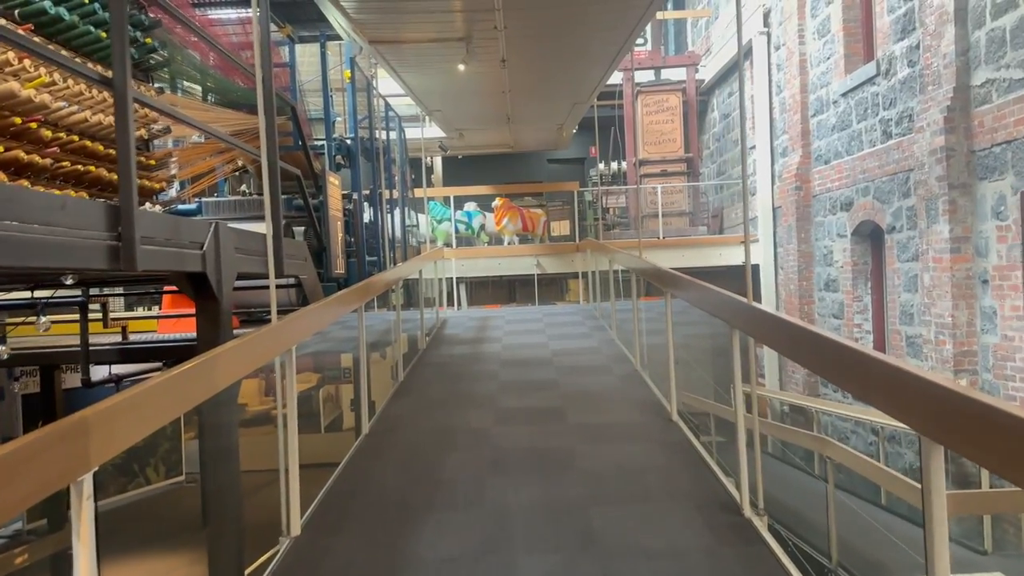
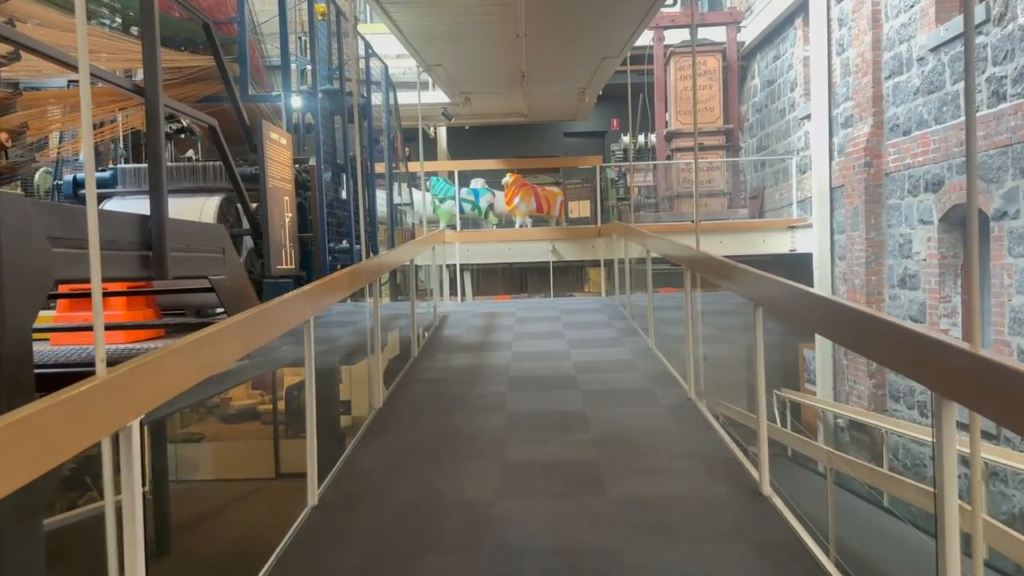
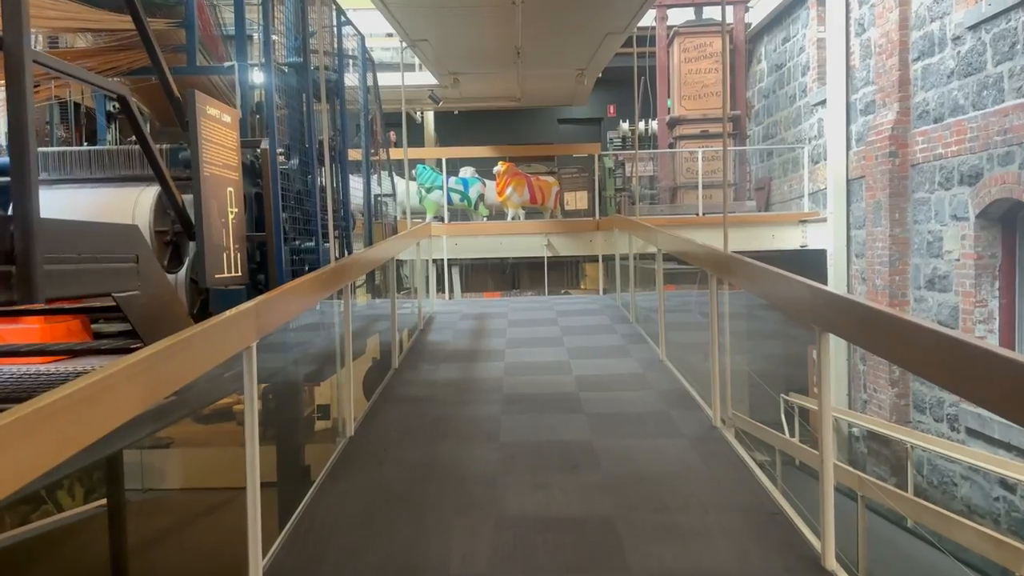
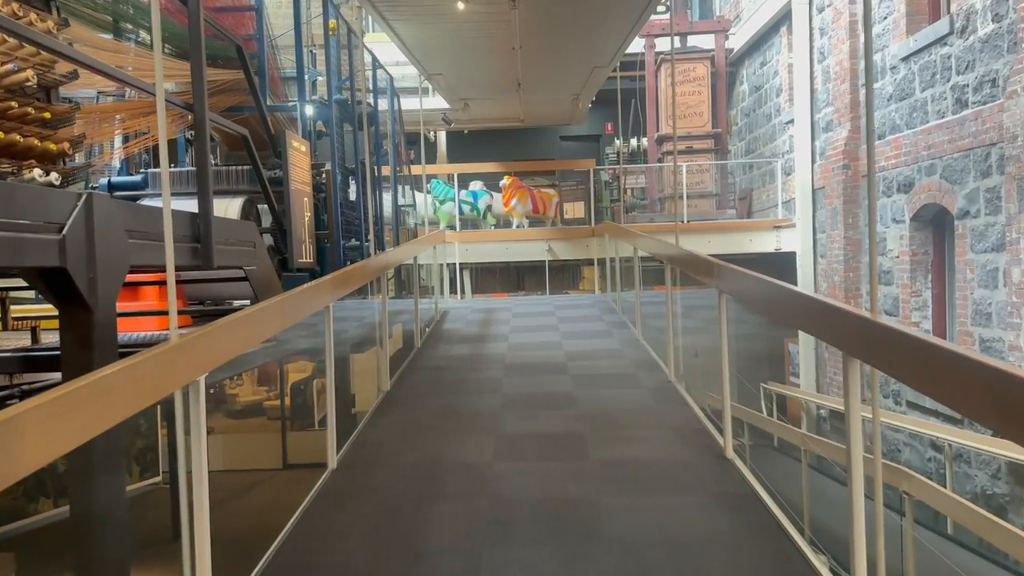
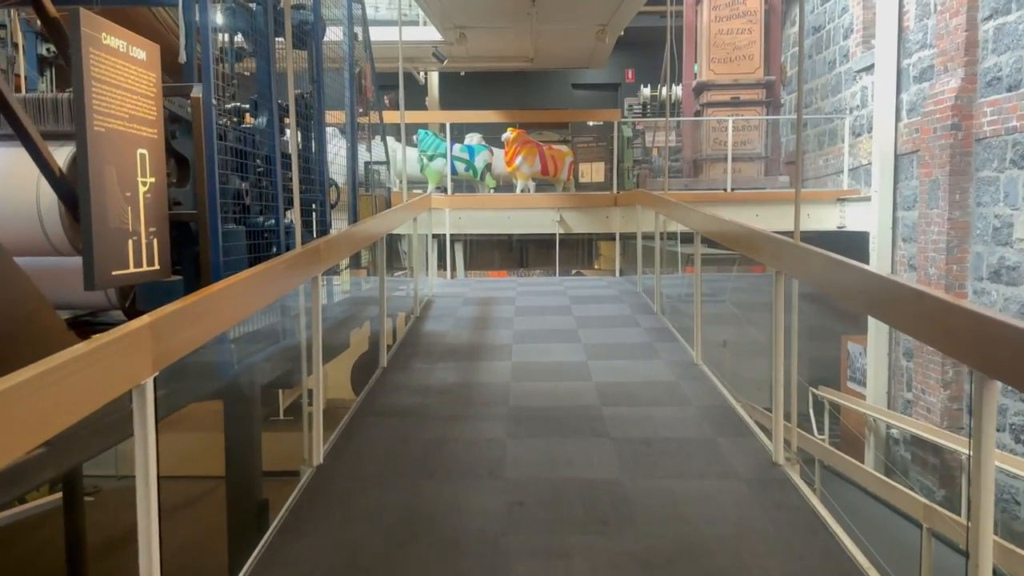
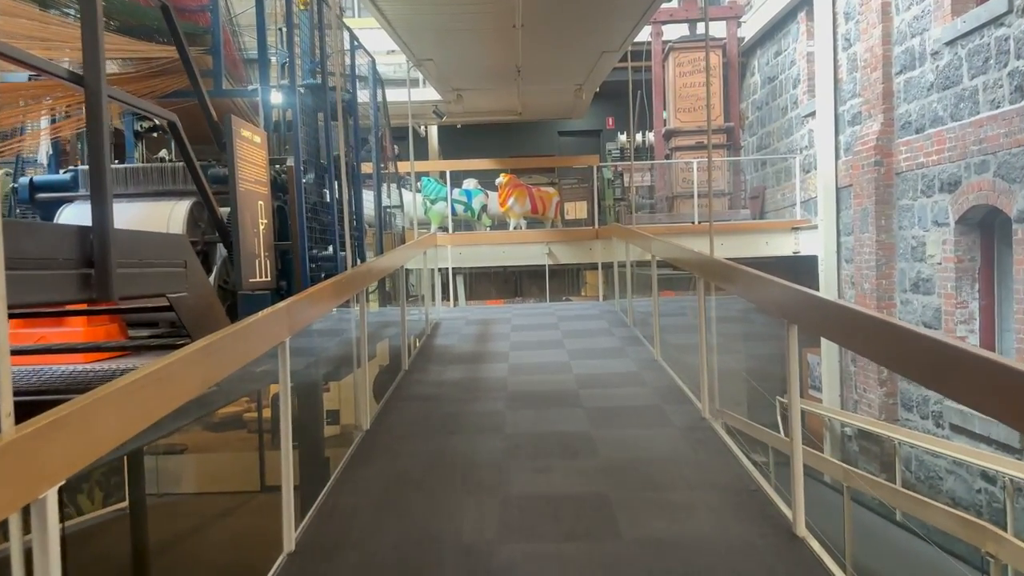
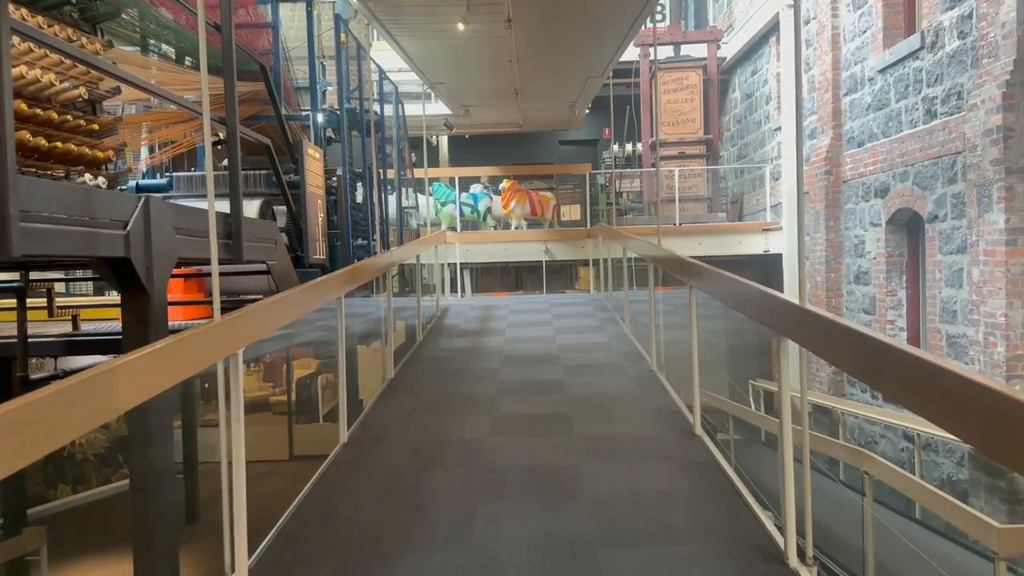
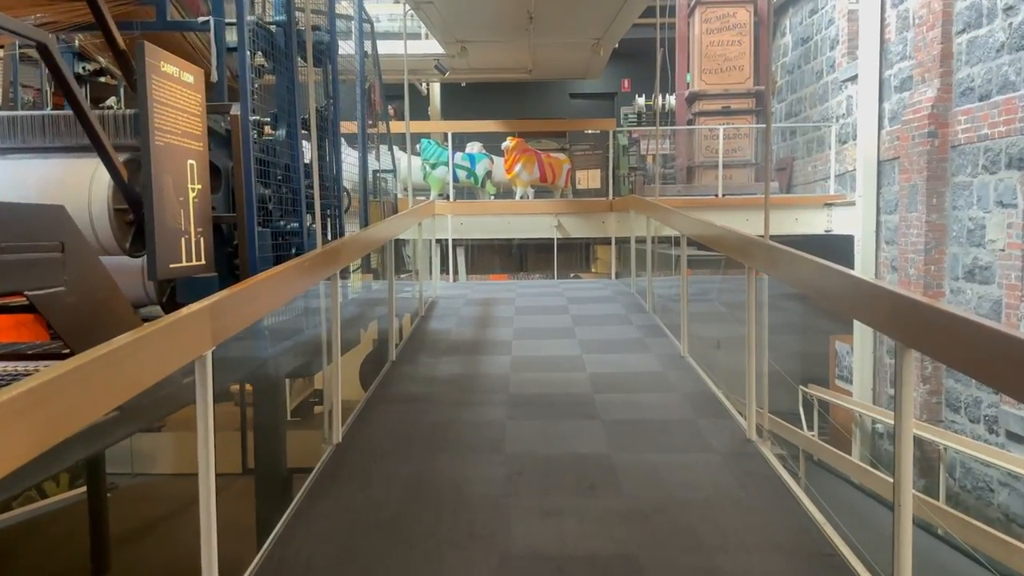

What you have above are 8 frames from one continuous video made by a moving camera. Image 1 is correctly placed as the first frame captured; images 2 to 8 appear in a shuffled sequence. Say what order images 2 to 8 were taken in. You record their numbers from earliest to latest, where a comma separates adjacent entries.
7, 4, 2, 6, 3, 8, 5
